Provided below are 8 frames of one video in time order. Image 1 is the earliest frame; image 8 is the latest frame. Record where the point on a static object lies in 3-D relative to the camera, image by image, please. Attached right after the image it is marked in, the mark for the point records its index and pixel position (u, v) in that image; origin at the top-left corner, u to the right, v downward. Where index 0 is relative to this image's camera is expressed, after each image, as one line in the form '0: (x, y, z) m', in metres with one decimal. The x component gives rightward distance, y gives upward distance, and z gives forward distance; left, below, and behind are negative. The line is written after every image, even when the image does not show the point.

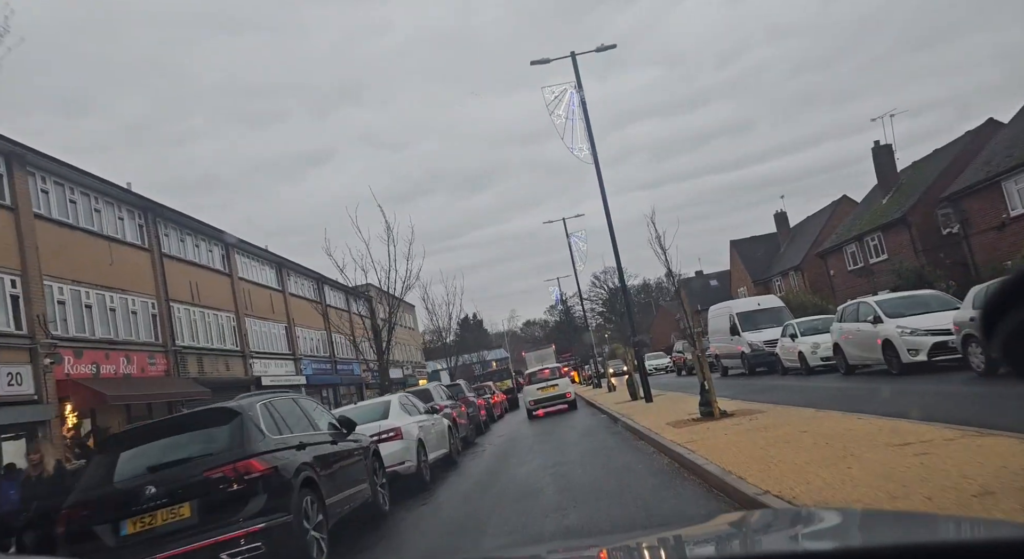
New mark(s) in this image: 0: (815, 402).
0: (+7.6, -3.0, +19.4) m
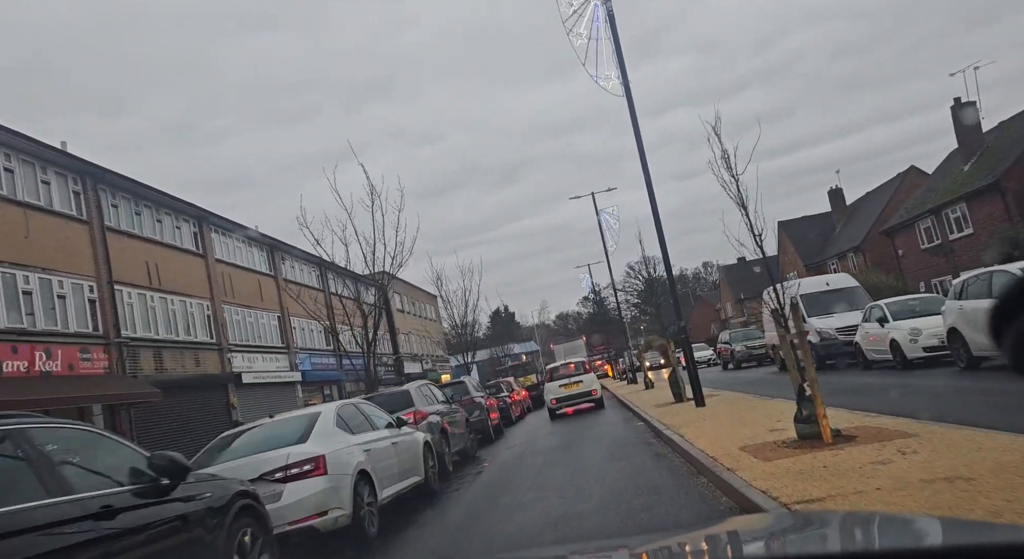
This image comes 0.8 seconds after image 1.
0: (+7.9, -2.5, +15.6) m
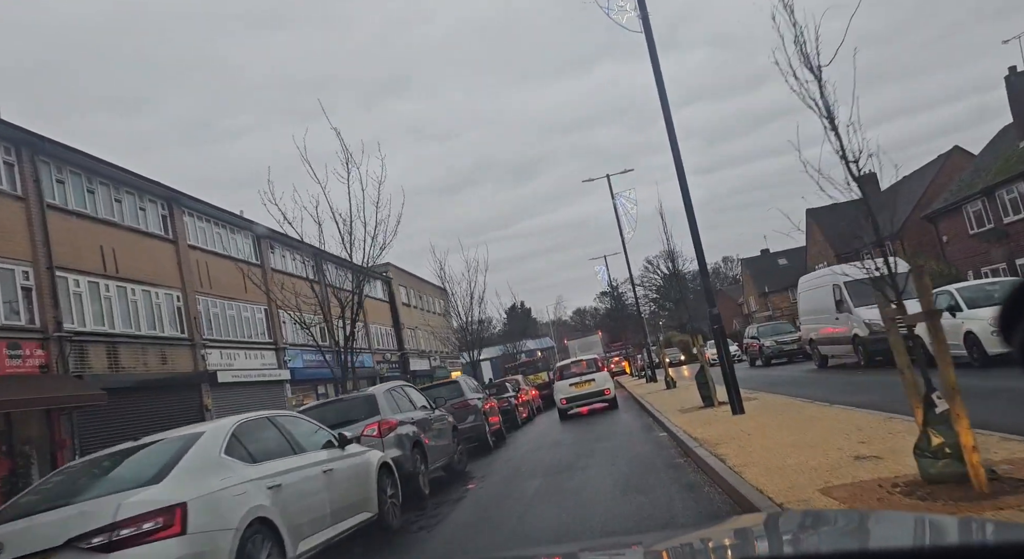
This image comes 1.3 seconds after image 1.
0: (+7.9, -2.2, +13.2) m
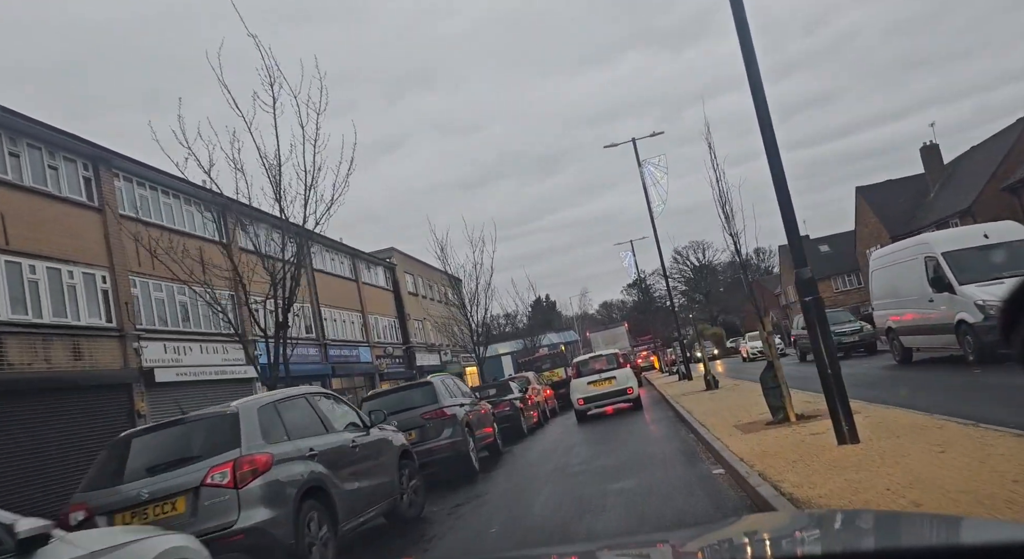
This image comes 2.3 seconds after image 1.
0: (+7.7, -1.7, +9.4) m
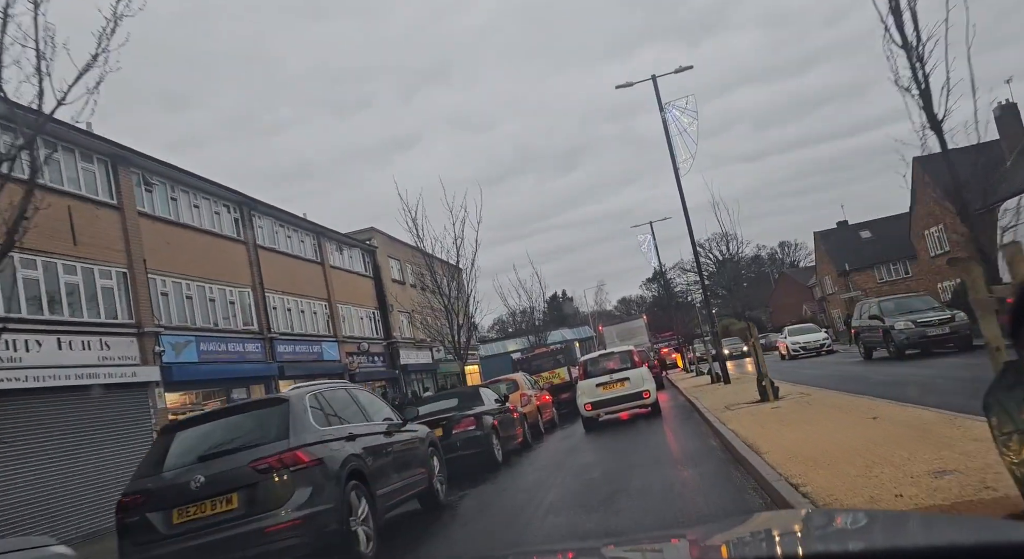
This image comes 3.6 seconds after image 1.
0: (+7.1, -1.1, +4.2) m
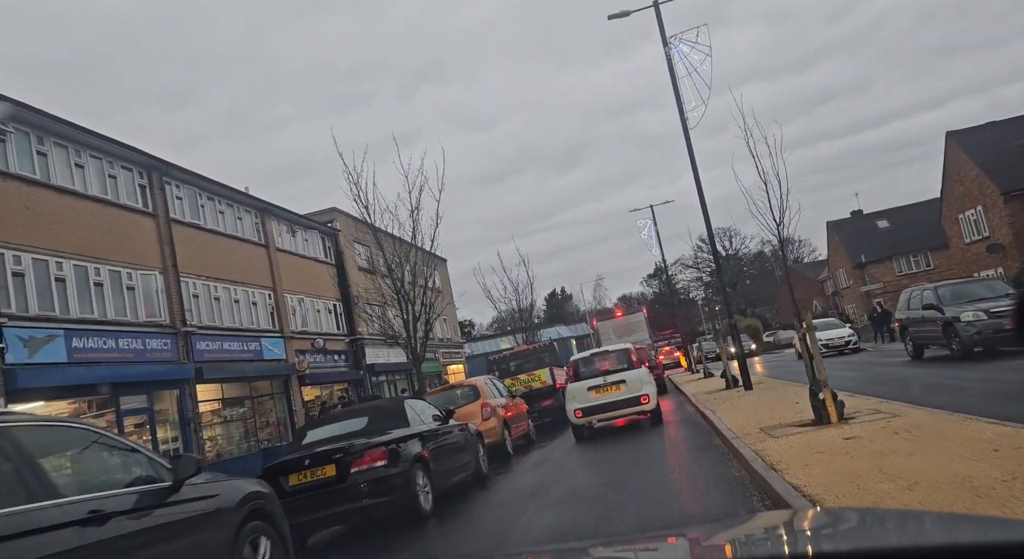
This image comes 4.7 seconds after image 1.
0: (+6.4, -0.8, +0.5) m
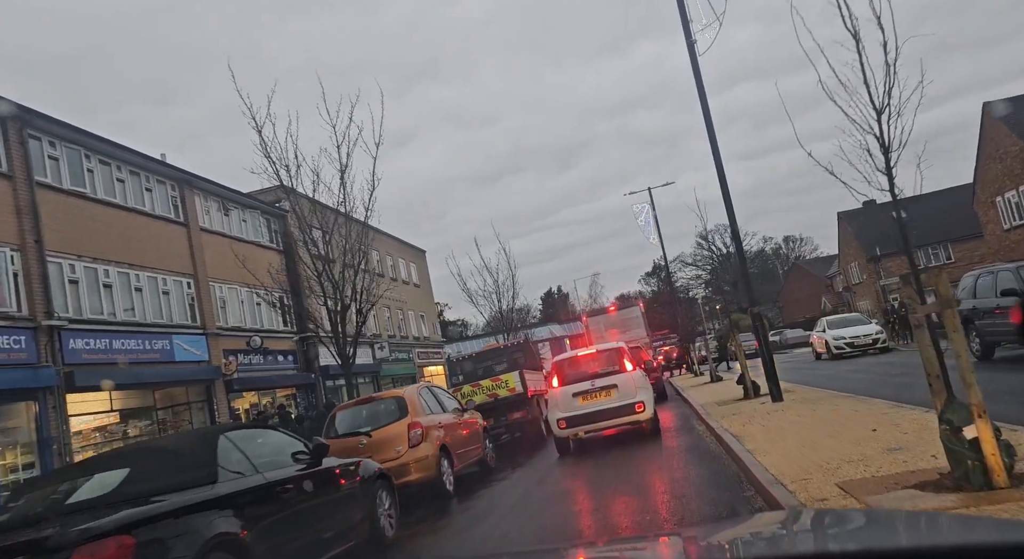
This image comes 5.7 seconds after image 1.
0: (+5.8, -0.4, -3.1) m
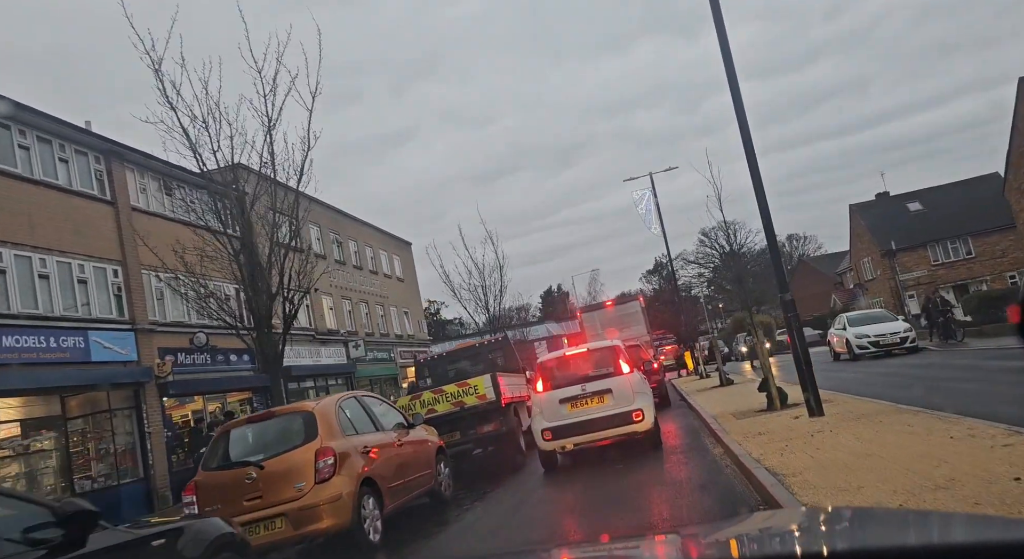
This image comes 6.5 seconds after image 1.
0: (+5.3, -0.2, -5.6) m
